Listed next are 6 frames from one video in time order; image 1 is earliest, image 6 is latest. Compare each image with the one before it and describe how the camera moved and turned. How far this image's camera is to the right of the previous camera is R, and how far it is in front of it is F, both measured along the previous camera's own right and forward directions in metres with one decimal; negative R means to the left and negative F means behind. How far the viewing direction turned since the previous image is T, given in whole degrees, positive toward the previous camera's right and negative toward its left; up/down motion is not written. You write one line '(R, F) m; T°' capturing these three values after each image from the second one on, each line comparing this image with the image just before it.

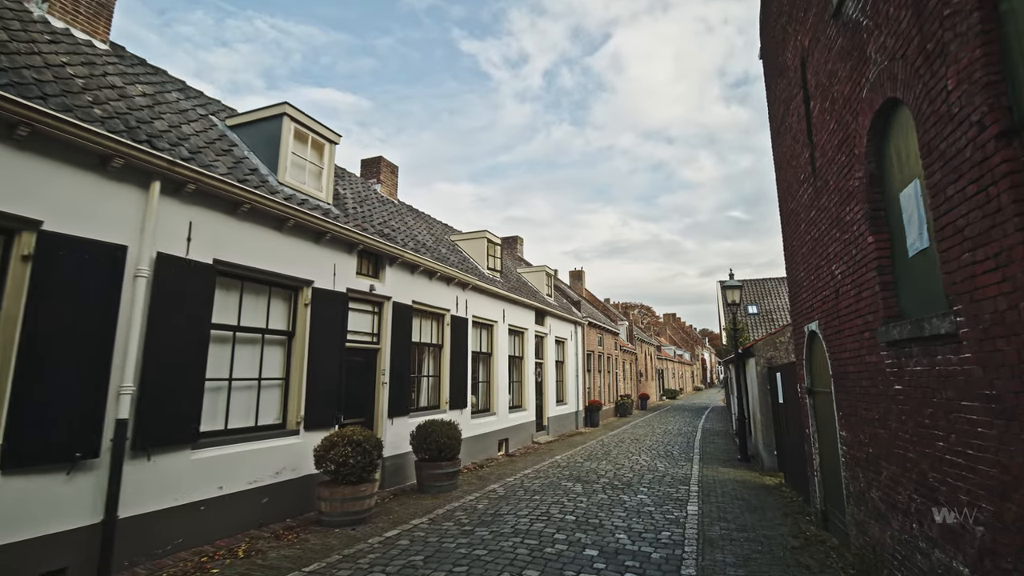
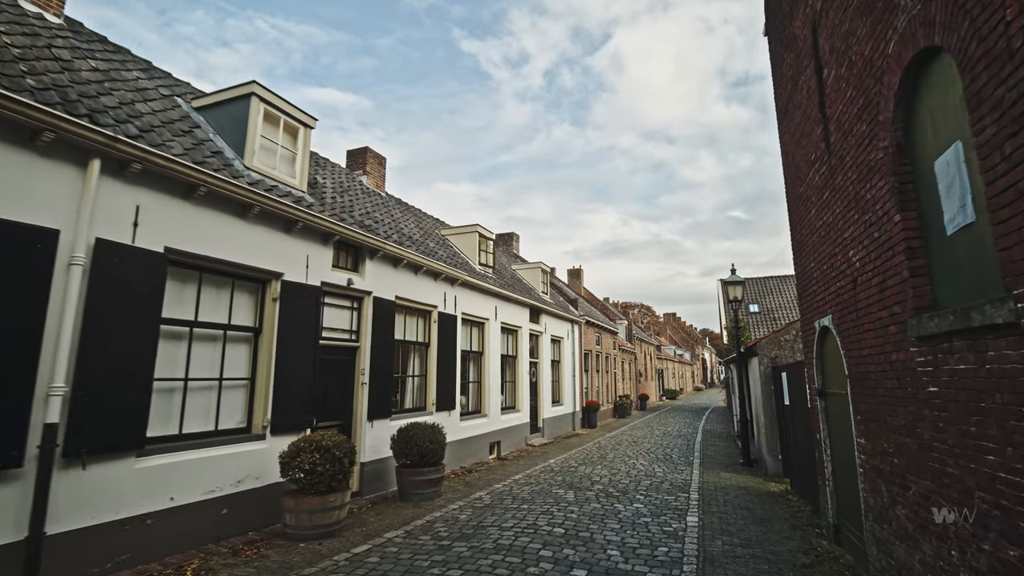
(+0.2, +0.5) m; 0°
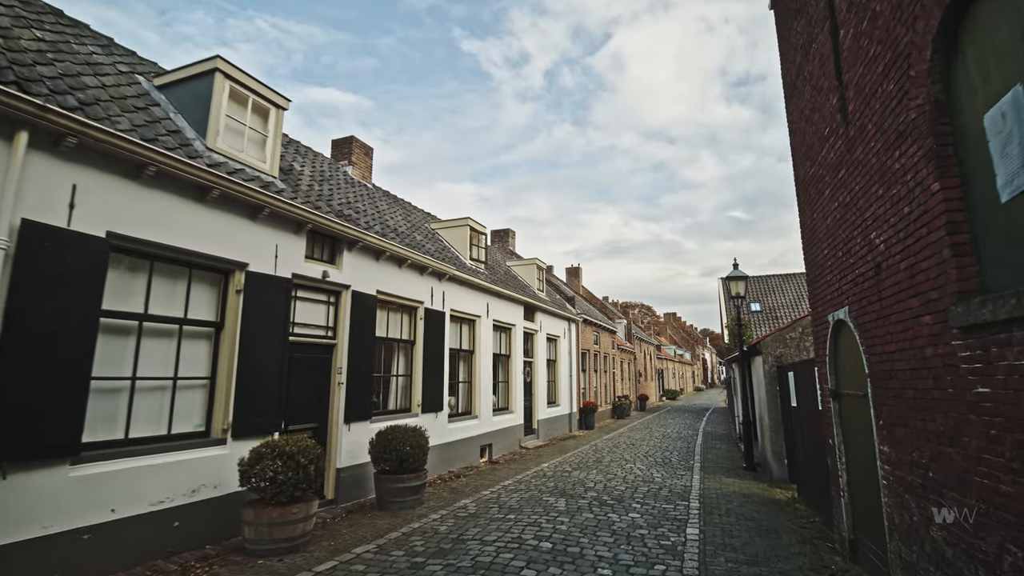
(+0.2, +0.5) m; 0°
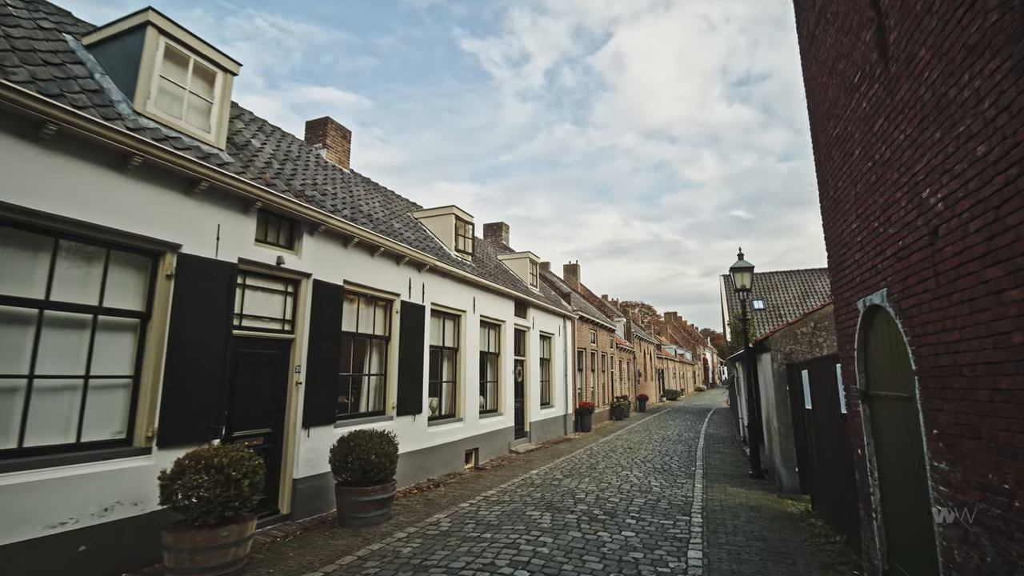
(+0.3, +0.8) m; 0°
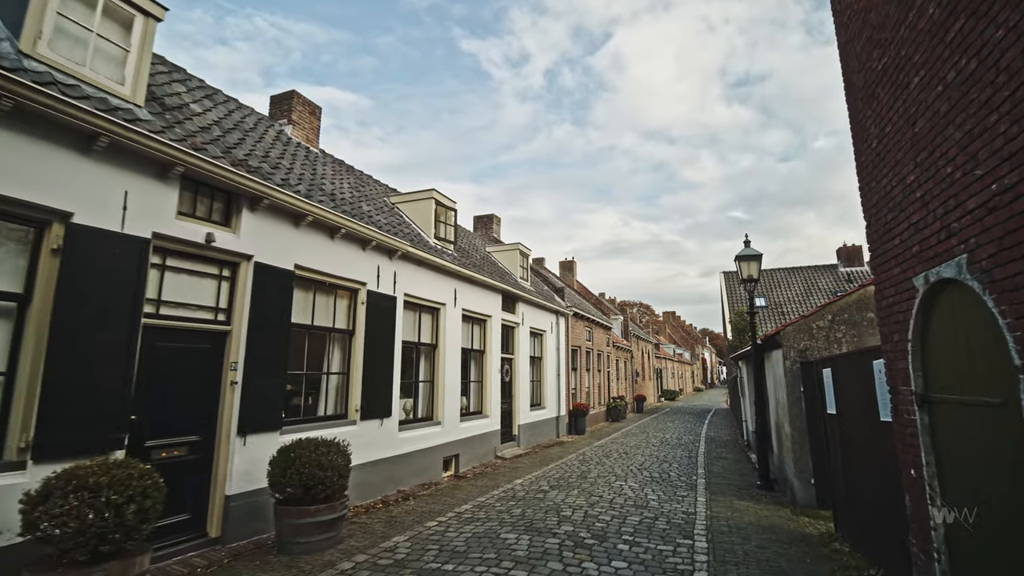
(+0.3, +0.9) m; 0°
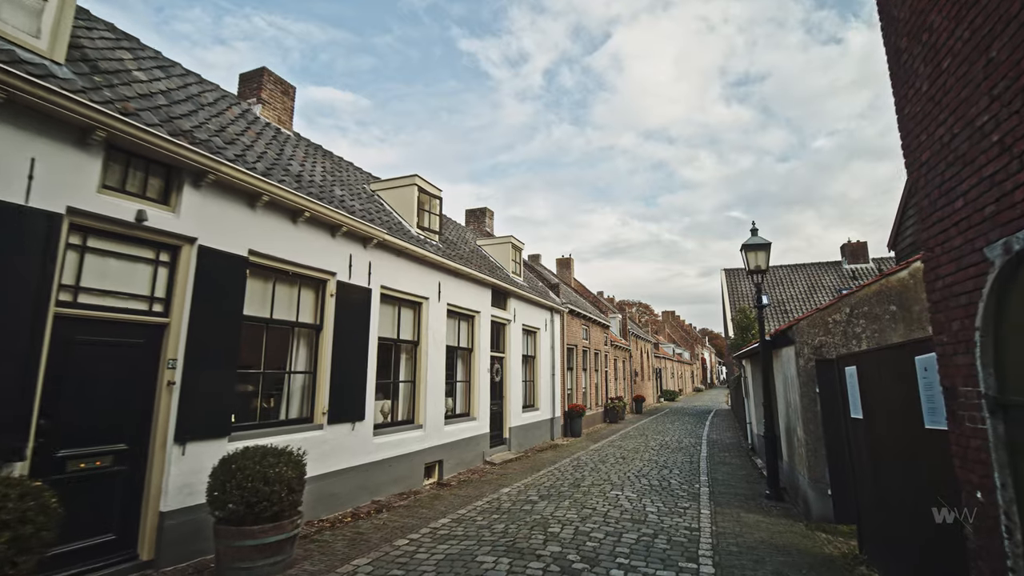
(+0.2, +0.7) m; 0°
